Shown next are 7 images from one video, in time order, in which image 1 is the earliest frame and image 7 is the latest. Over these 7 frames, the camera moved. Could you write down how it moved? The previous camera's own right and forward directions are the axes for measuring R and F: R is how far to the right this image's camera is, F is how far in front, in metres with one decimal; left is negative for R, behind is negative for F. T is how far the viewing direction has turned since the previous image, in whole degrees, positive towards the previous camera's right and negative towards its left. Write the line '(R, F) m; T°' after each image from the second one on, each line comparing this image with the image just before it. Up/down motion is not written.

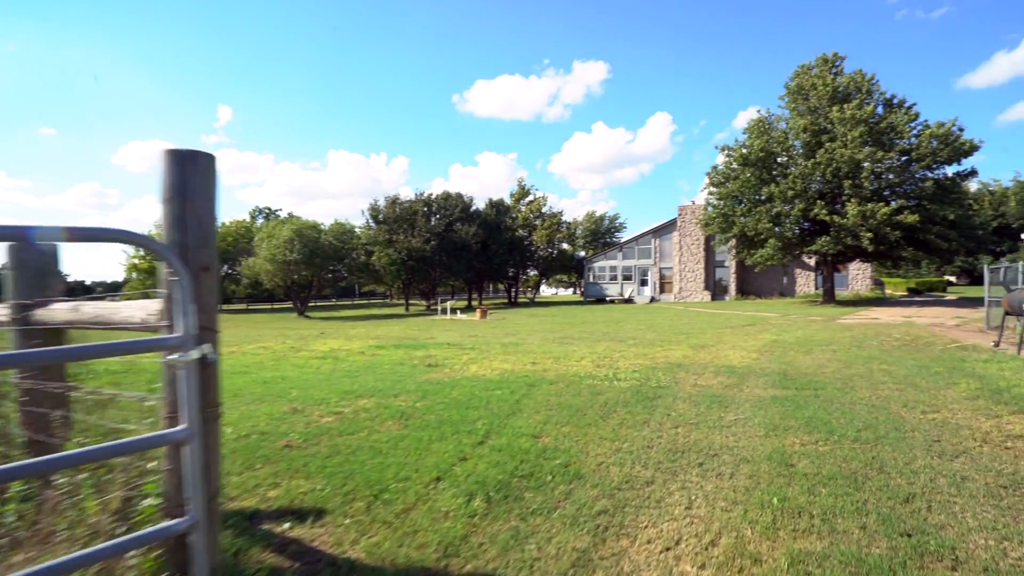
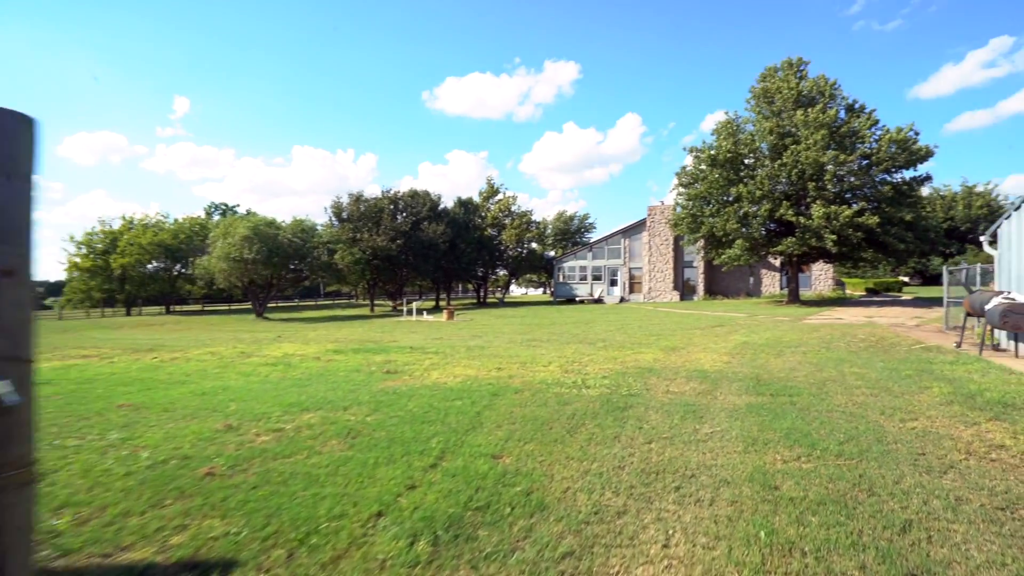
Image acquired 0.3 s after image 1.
(+0.1, +0.5) m; +3°
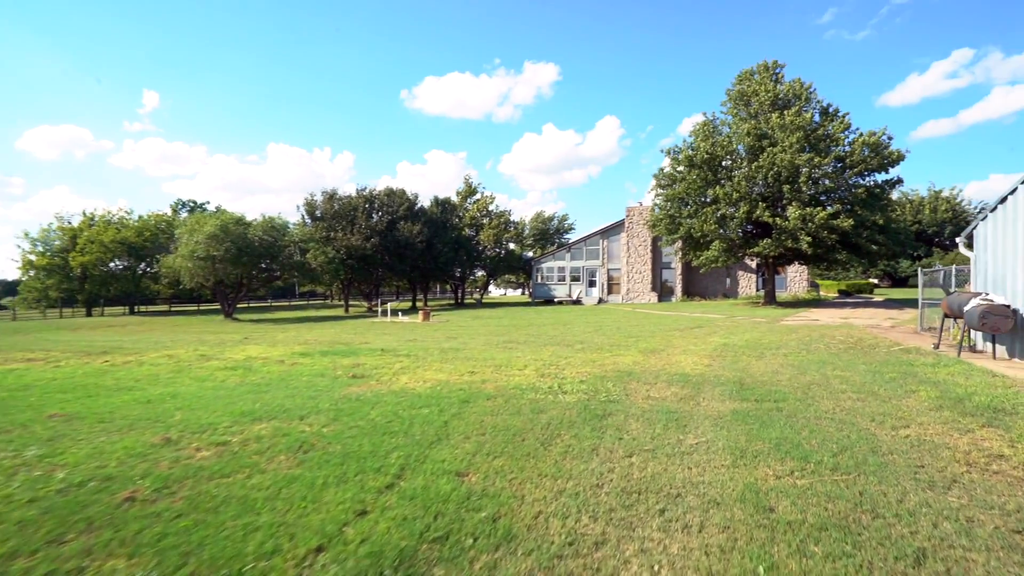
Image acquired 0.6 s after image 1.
(+0.1, +0.4) m; +2°
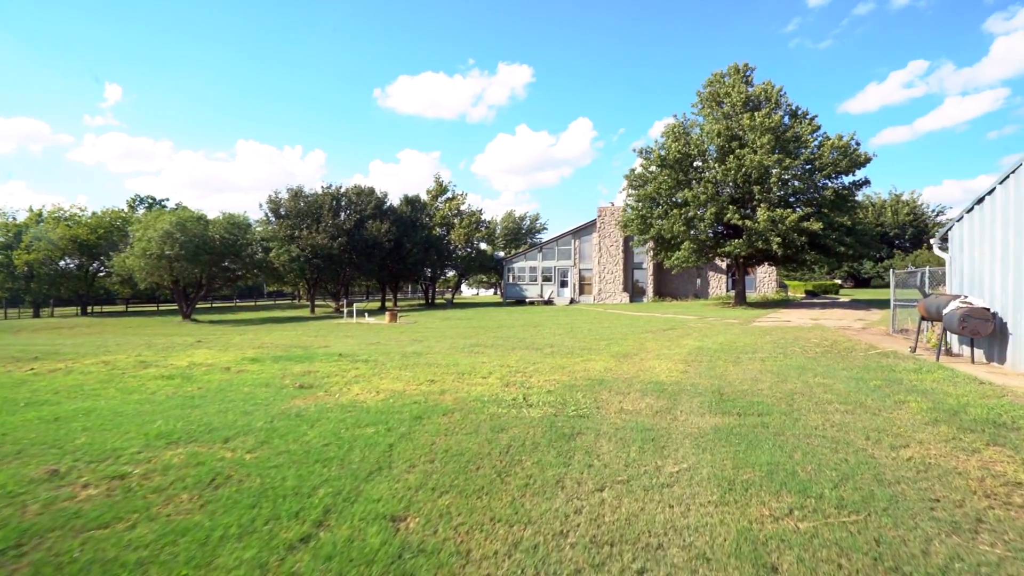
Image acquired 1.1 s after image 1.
(+0.2, +0.6) m; +3°
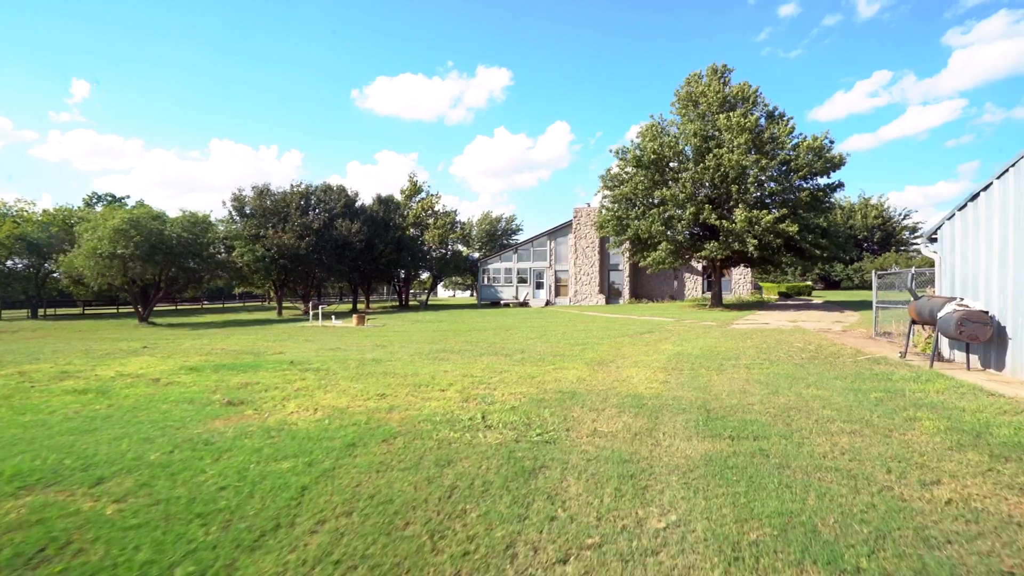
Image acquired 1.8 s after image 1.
(+0.2, +0.9) m; +3°
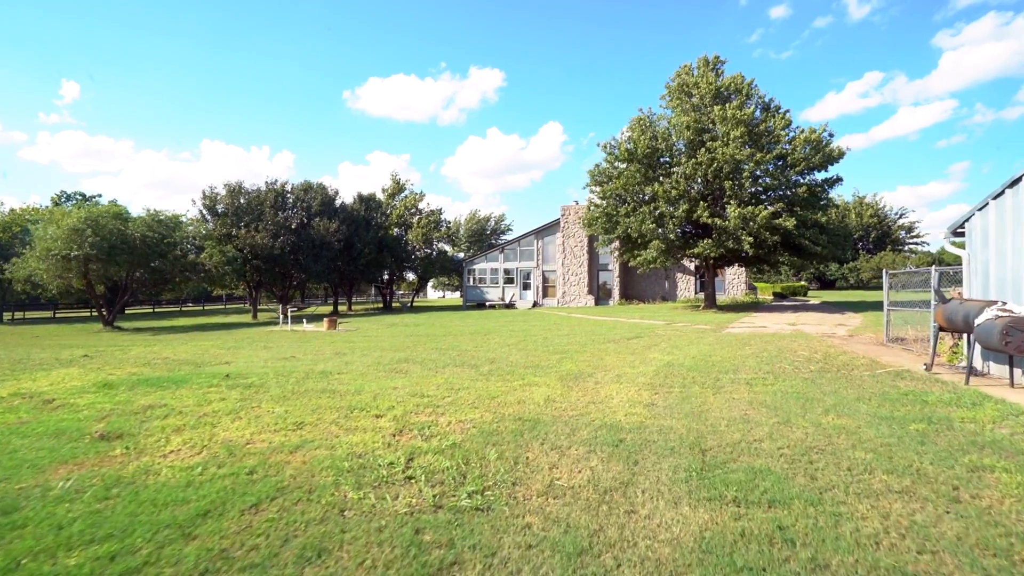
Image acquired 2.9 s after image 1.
(+0.5, +1.3) m; +1°
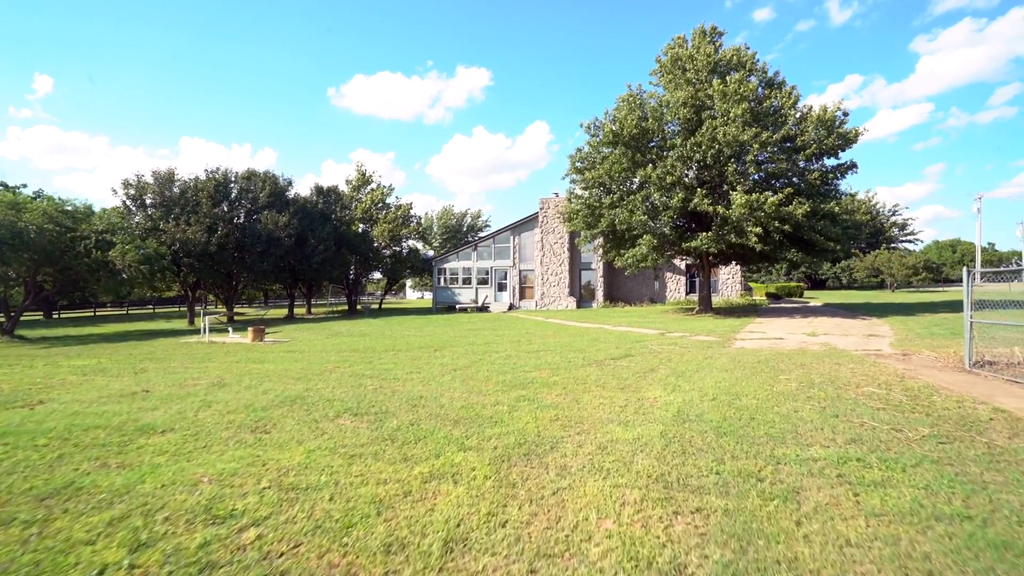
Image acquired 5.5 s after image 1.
(+0.7, +3.4) m; +2°
